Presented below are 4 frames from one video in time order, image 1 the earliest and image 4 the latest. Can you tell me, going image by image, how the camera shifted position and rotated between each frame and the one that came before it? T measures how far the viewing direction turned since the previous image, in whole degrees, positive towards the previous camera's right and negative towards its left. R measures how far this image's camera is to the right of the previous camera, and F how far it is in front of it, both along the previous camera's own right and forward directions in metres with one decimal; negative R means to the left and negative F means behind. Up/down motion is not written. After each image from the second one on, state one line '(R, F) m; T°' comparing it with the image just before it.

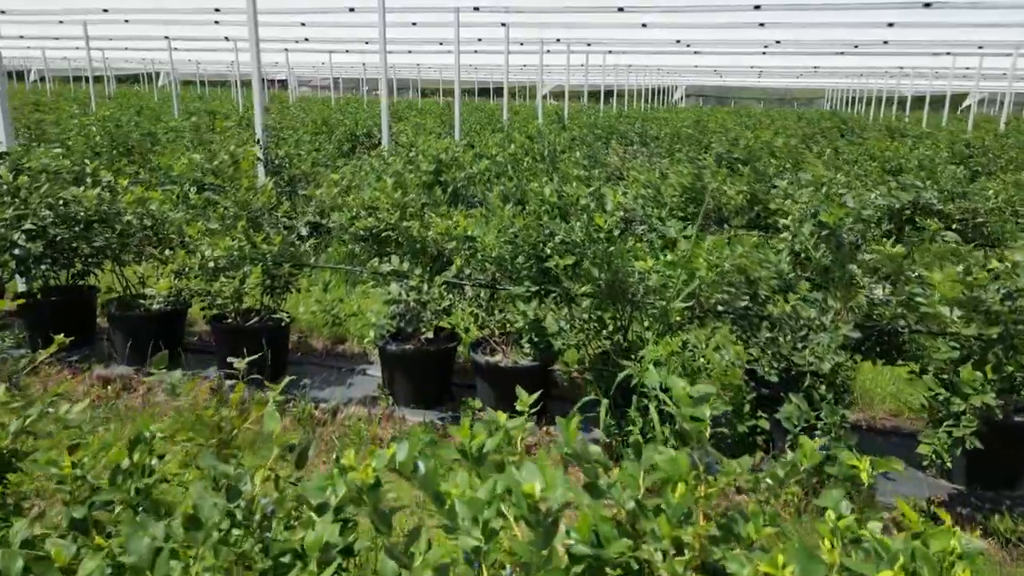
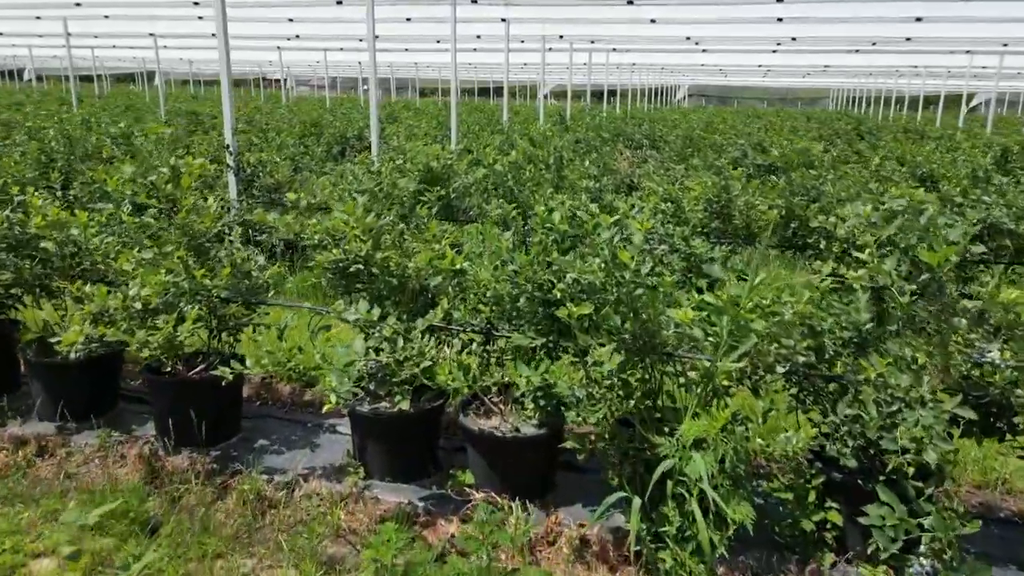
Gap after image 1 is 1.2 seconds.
(0.0, +0.8) m; 0°
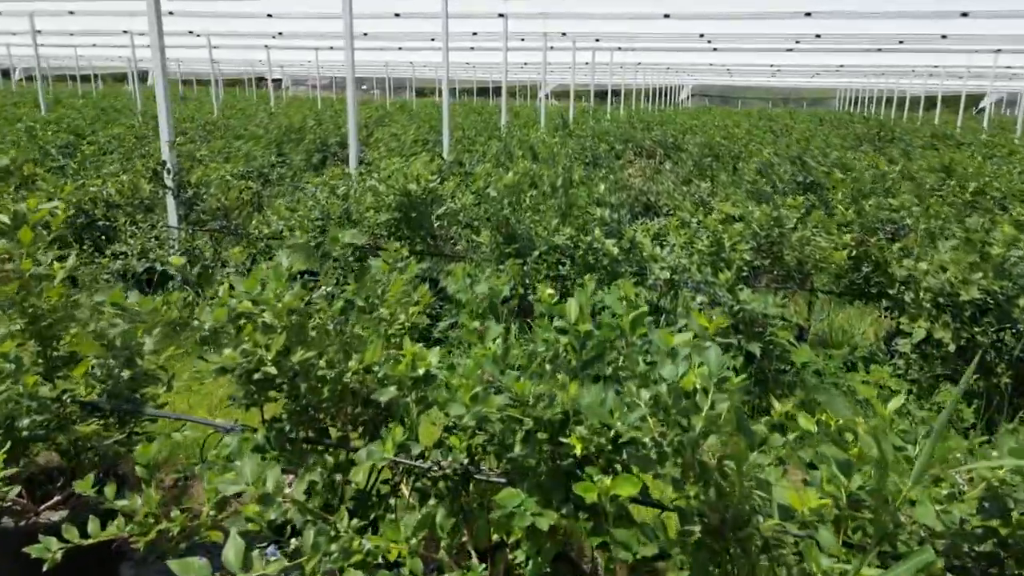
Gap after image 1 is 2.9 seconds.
(0.0, +1.2) m; 0°
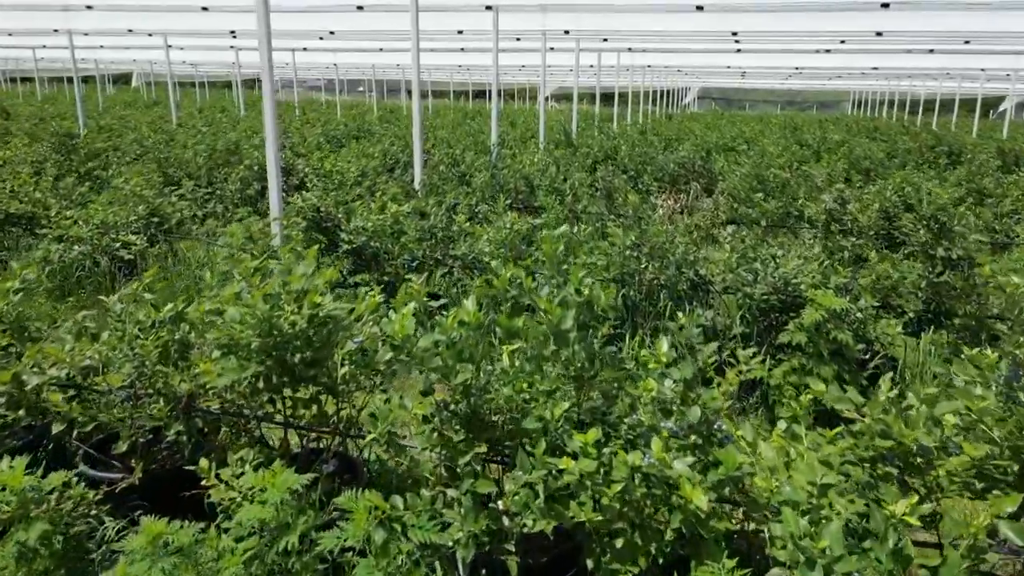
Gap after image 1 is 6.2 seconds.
(+0.1, +2.5) m; 0°
